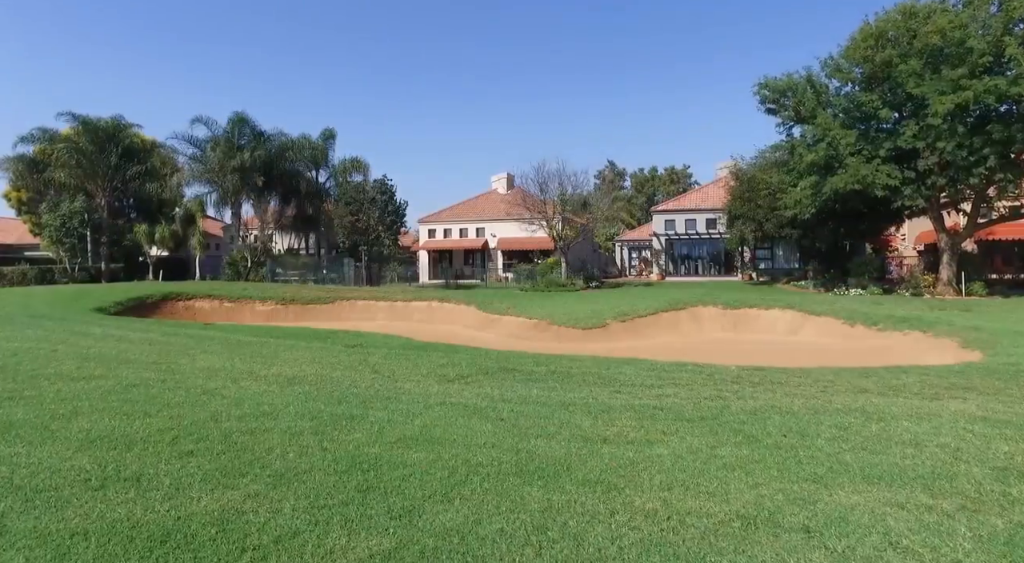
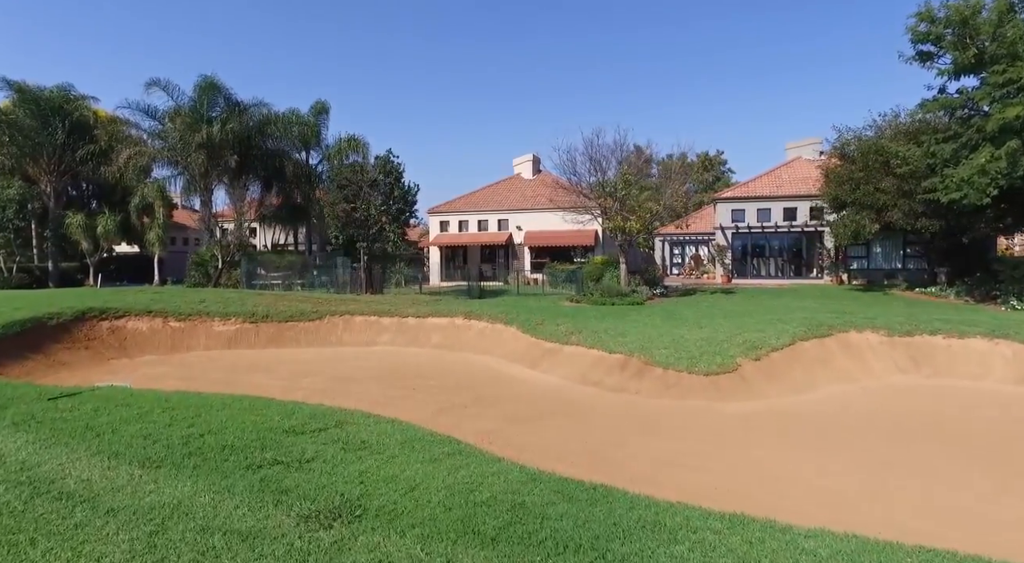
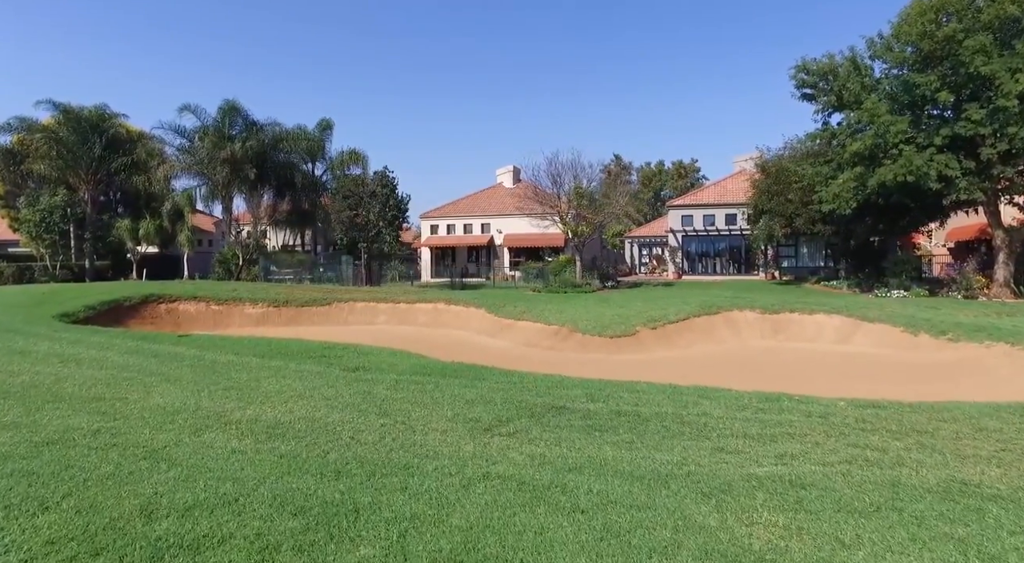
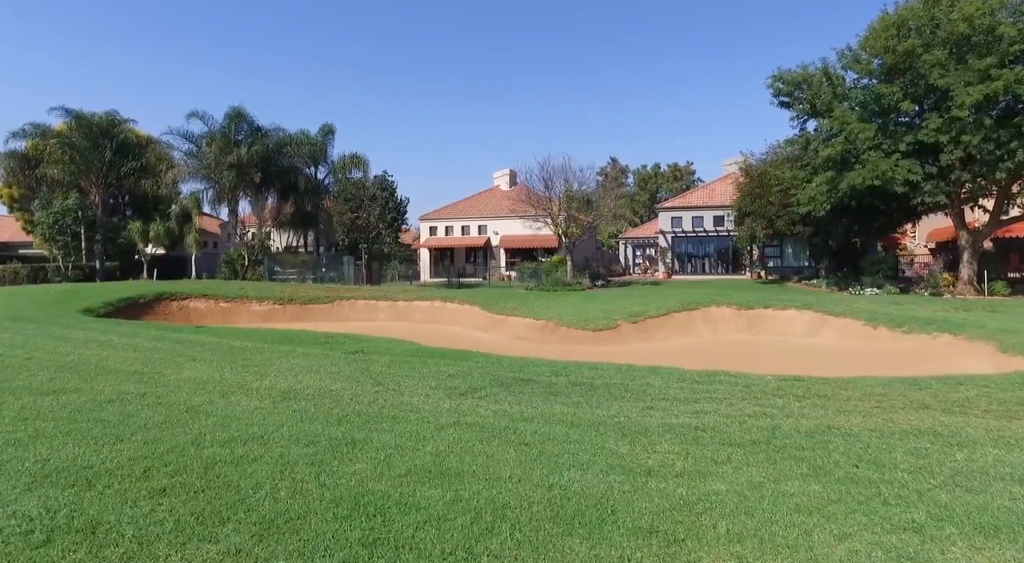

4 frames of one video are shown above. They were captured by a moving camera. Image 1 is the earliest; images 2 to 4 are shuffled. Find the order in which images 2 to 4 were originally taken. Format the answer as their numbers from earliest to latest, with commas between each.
4, 3, 2
